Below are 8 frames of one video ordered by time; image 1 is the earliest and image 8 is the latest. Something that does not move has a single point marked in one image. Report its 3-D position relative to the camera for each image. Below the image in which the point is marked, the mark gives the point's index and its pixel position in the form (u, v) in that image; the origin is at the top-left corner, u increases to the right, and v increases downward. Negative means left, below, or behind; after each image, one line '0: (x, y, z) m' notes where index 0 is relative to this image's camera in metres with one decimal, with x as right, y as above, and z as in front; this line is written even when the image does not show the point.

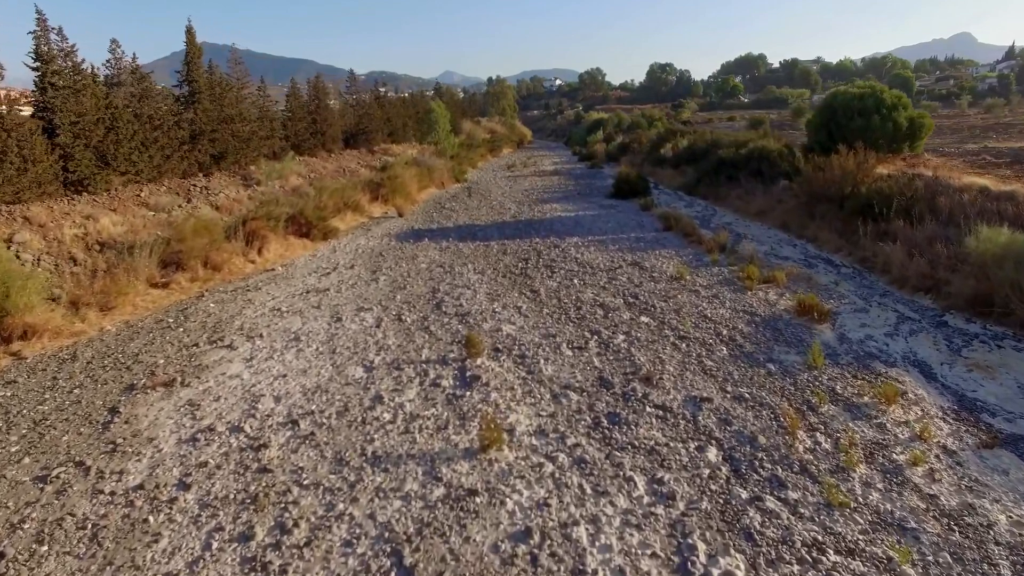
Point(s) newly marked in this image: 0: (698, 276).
0: (+3.0, +0.2, +9.0) m
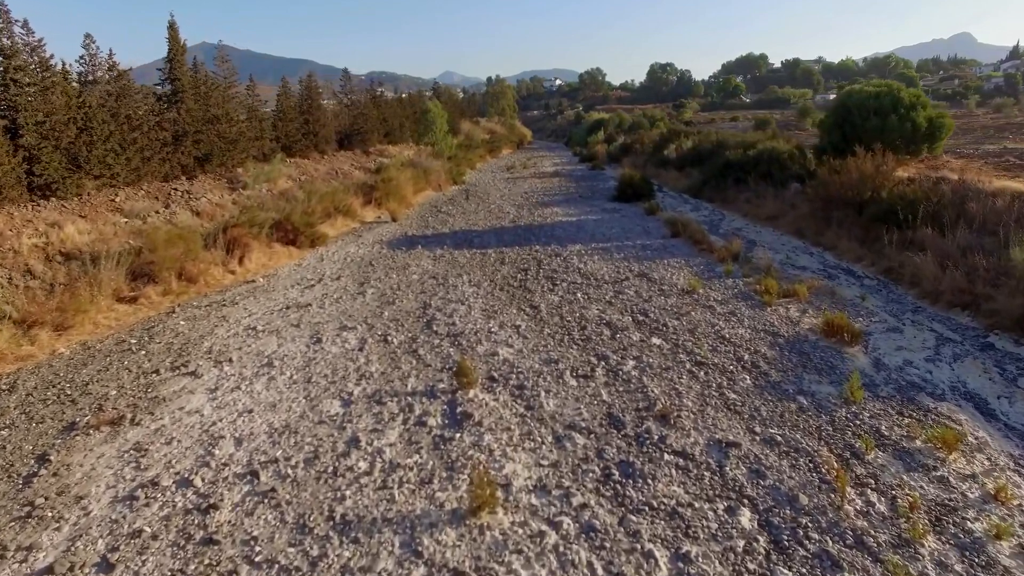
0: (+2.9, 0.0, +8.3) m
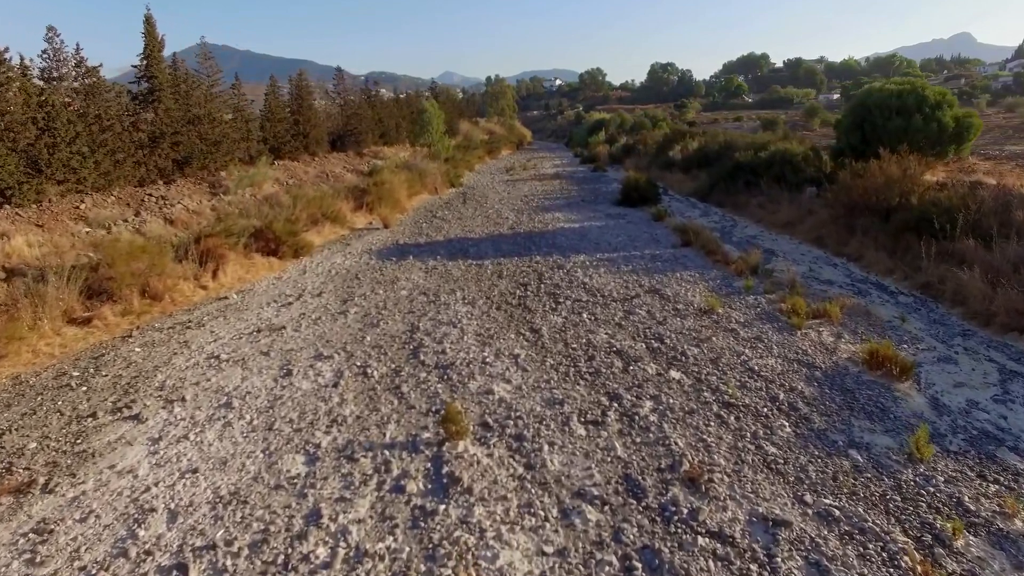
0: (+2.9, -0.3, +7.5) m
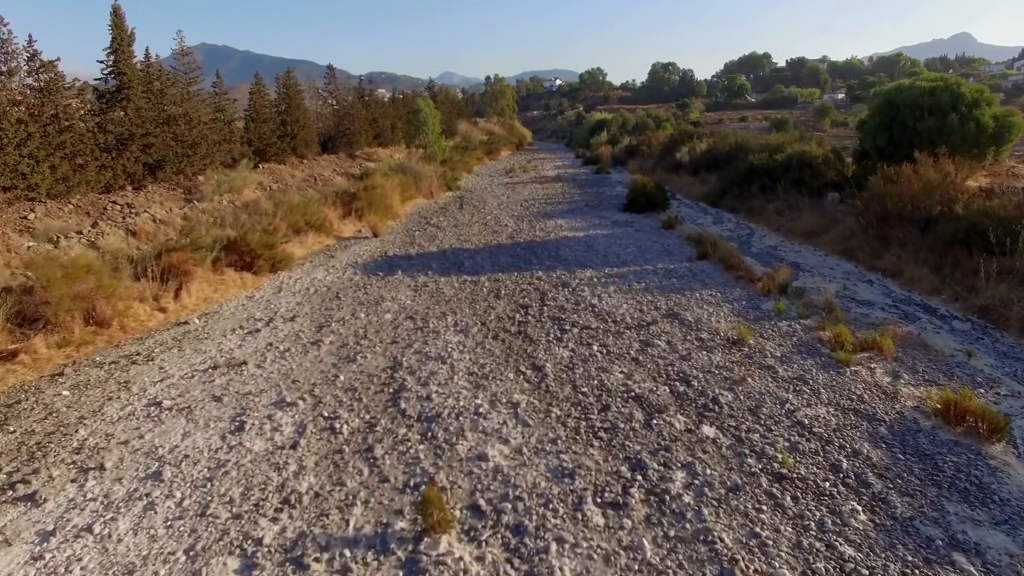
0: (+2.9, -0.6, +6.5) m
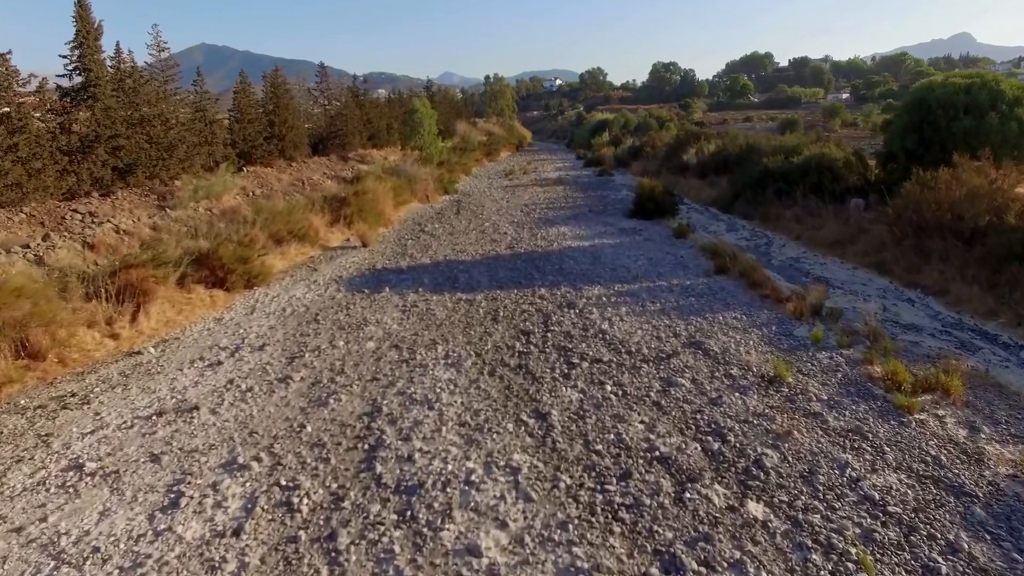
0: (+2.9, -0.9, +5.6) m
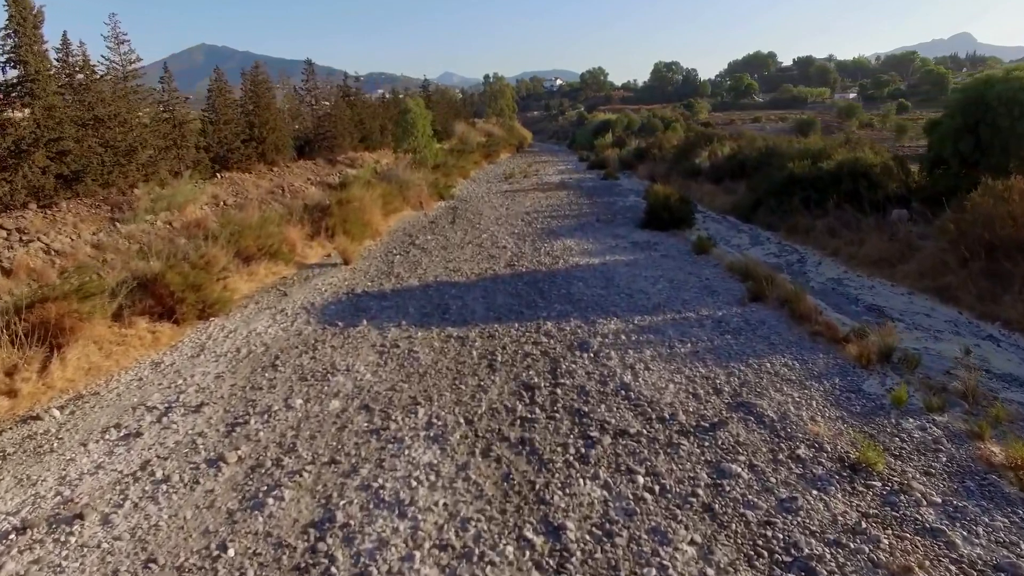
0: (+2.9, -1.3, +4.2) m
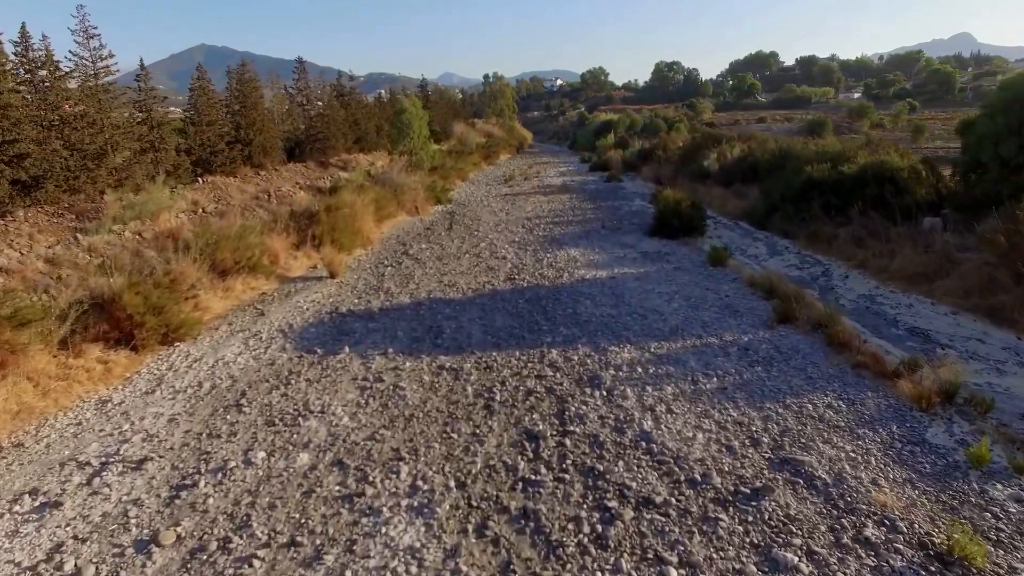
0: (+2.9, -1.5, +3.4) m
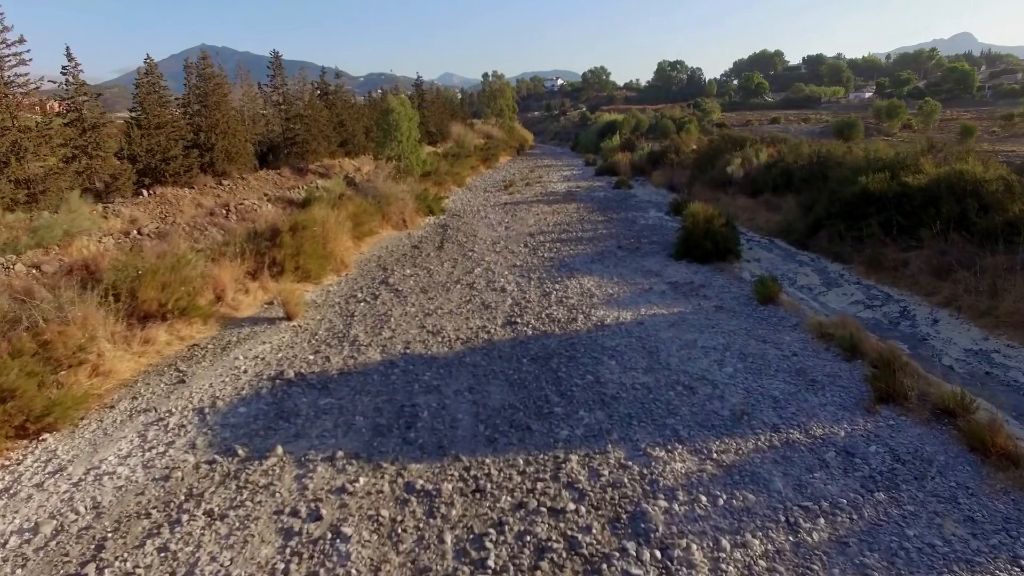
0: (+2.9, -2.2, +1.4) m
